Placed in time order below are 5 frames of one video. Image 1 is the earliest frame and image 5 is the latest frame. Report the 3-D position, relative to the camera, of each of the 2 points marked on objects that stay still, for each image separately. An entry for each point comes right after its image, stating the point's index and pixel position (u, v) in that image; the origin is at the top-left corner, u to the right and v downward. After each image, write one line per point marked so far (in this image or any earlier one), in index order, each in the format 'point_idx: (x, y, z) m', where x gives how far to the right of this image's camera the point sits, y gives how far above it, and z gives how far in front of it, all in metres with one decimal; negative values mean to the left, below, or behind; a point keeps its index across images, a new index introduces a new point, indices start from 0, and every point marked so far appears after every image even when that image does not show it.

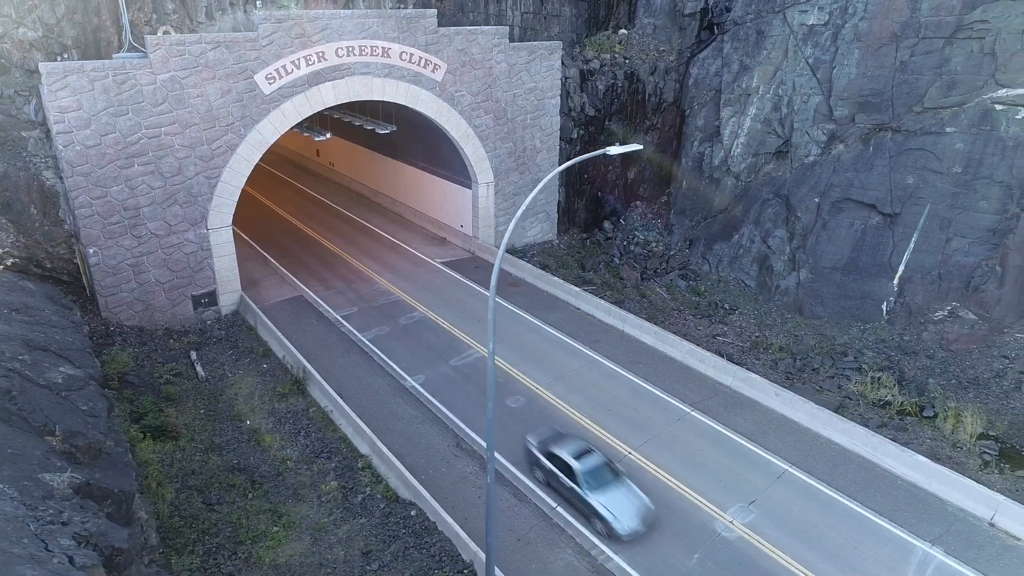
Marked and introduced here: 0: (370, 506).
0: (-3.3, -4.9, +14.1) m
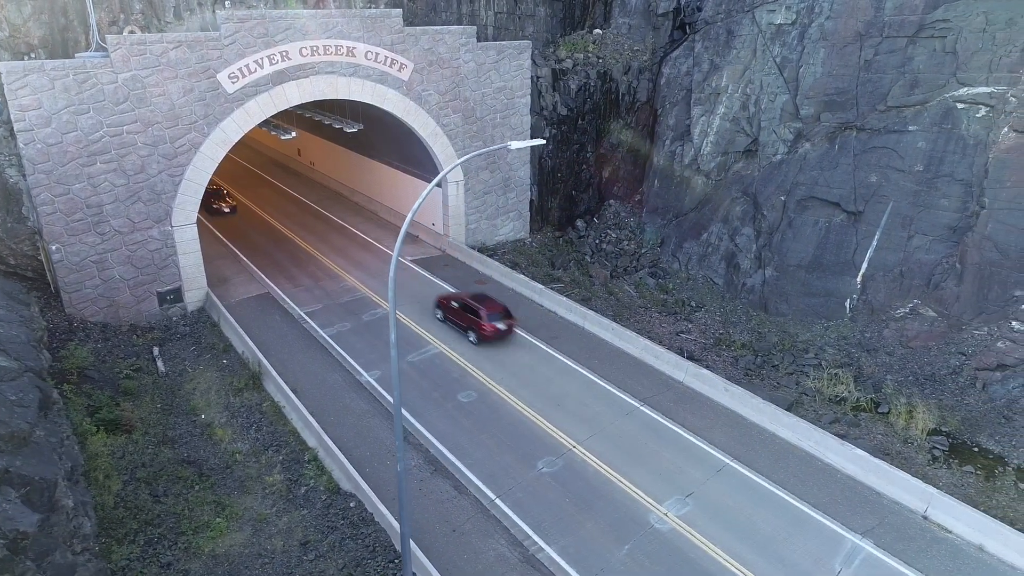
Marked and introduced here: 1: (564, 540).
0: (-4.6, -4.8, +14.3) m
1: (+1.1, -5.2, +12.9) m
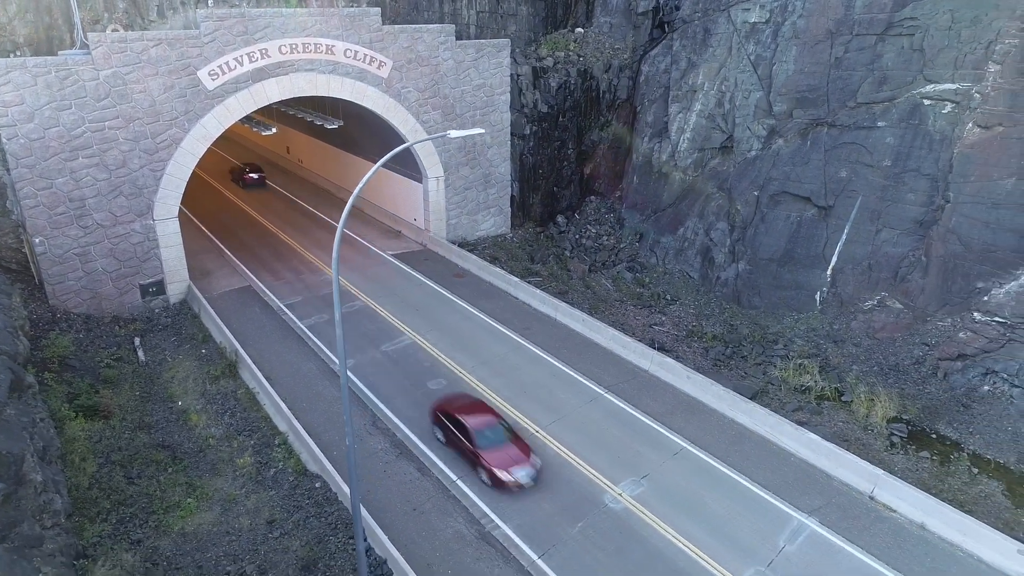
0: (-5.5, -4.5, +14.8) m
1: (+0.2, -4.9, +13.4) m
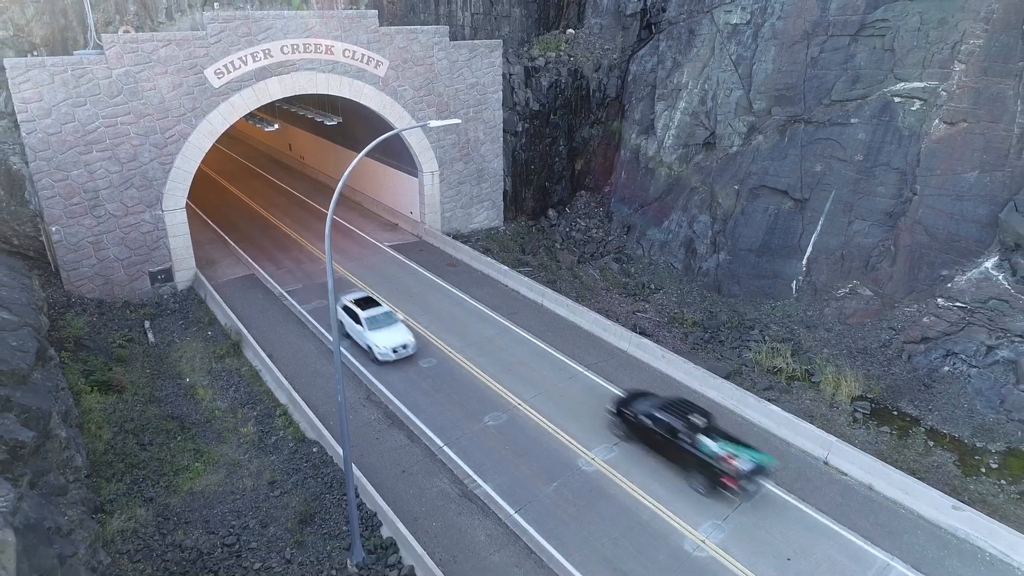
0: (-6.0, -4.1, +16.0) m
1: (-0.3, -4.5, +14.6) m
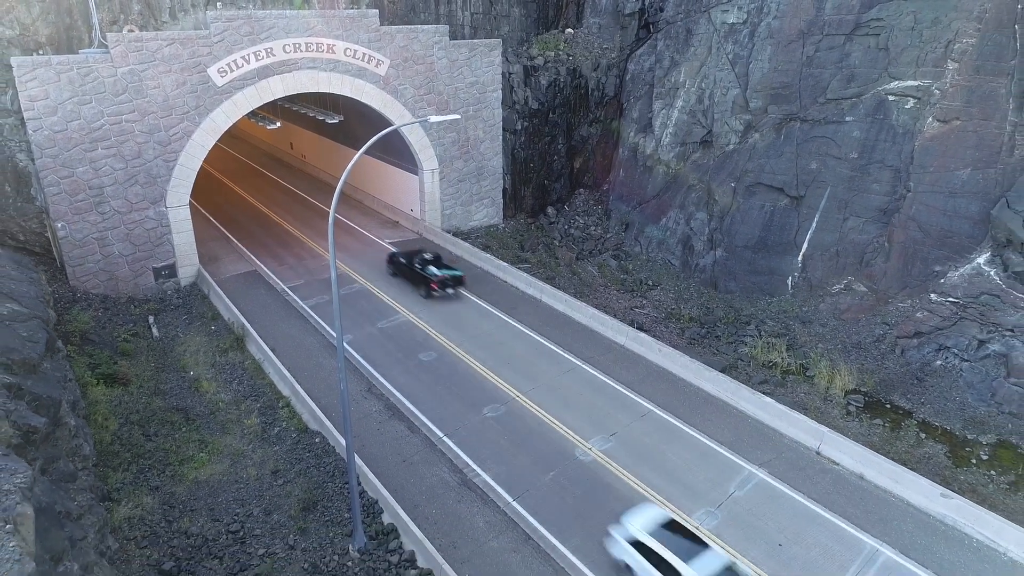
0: (-6.0, -3.9, +16.3) m
1: (-0.3, -4.3, +14.9) m
